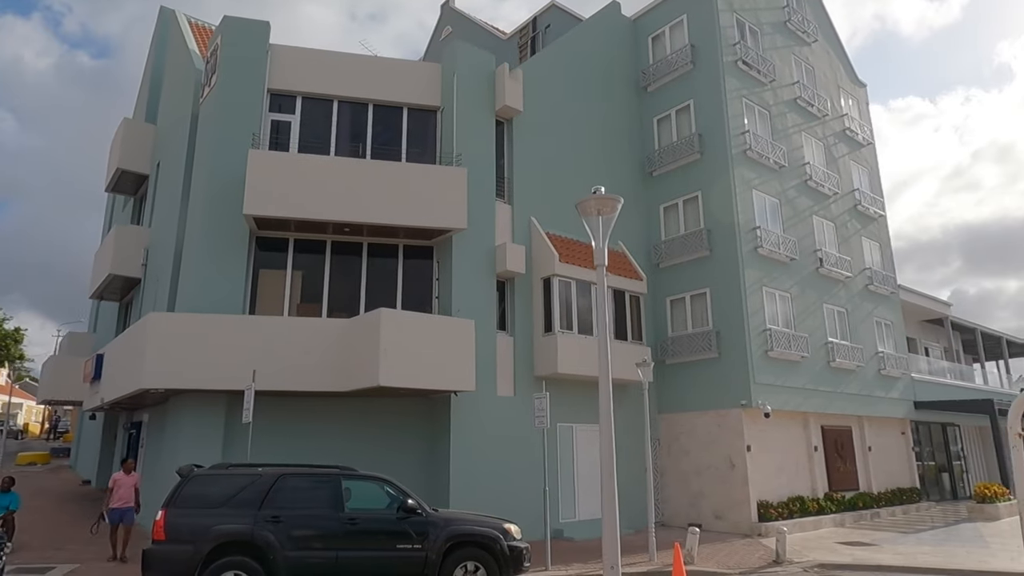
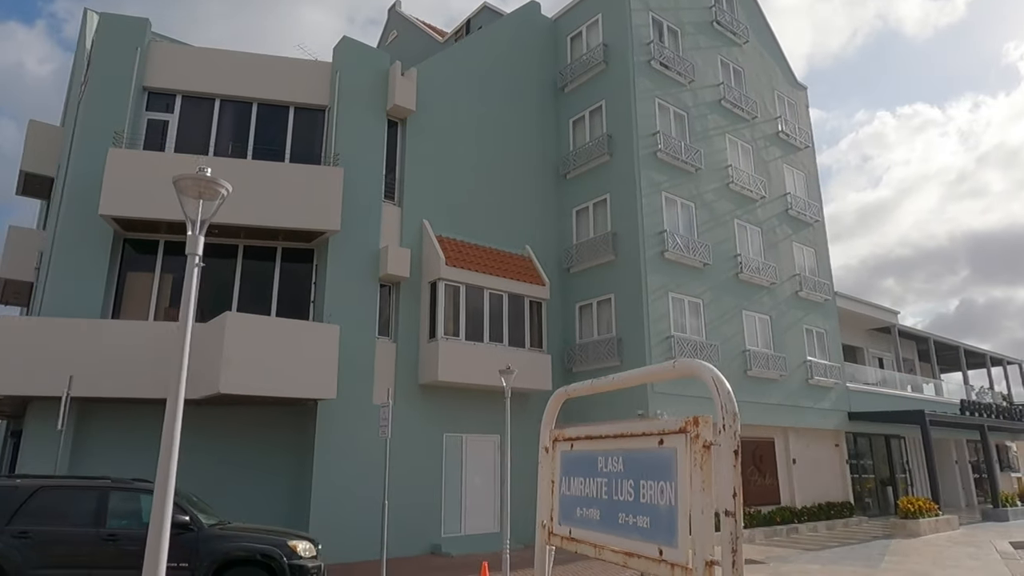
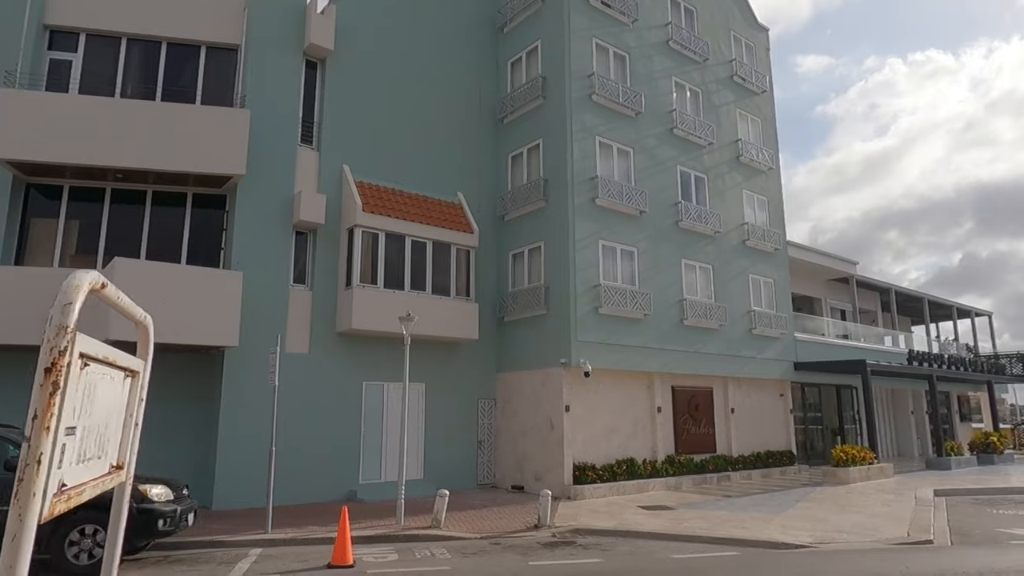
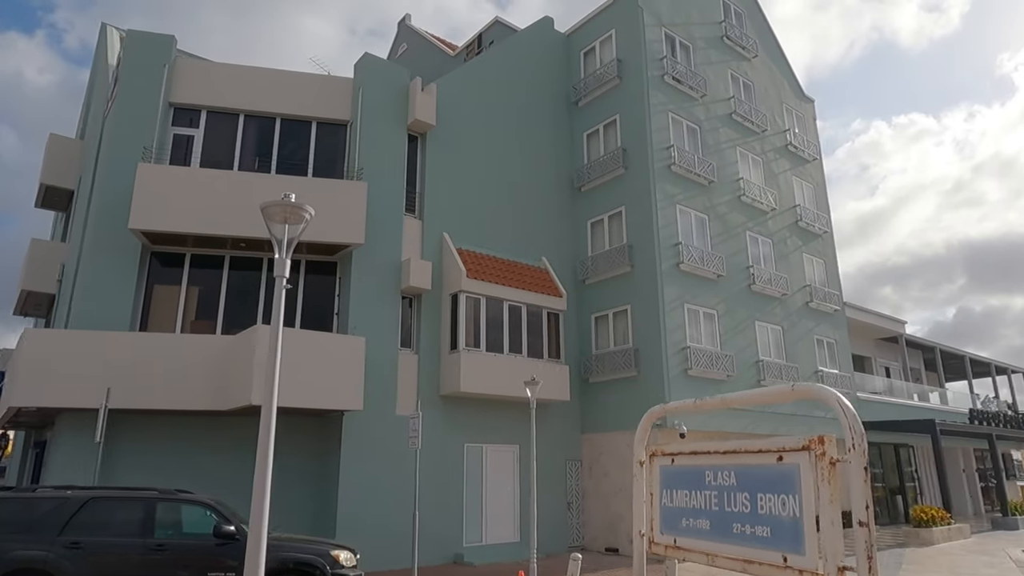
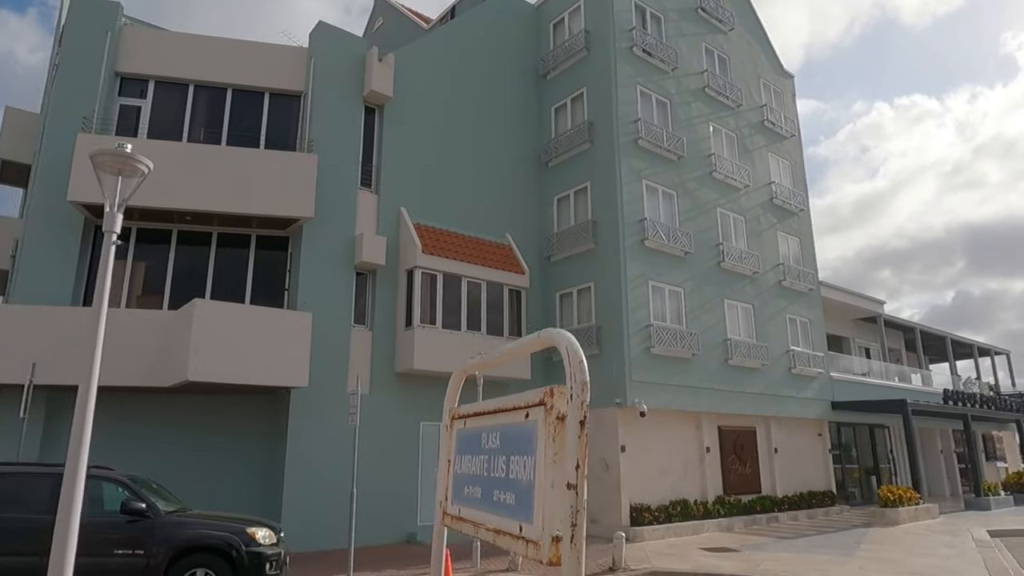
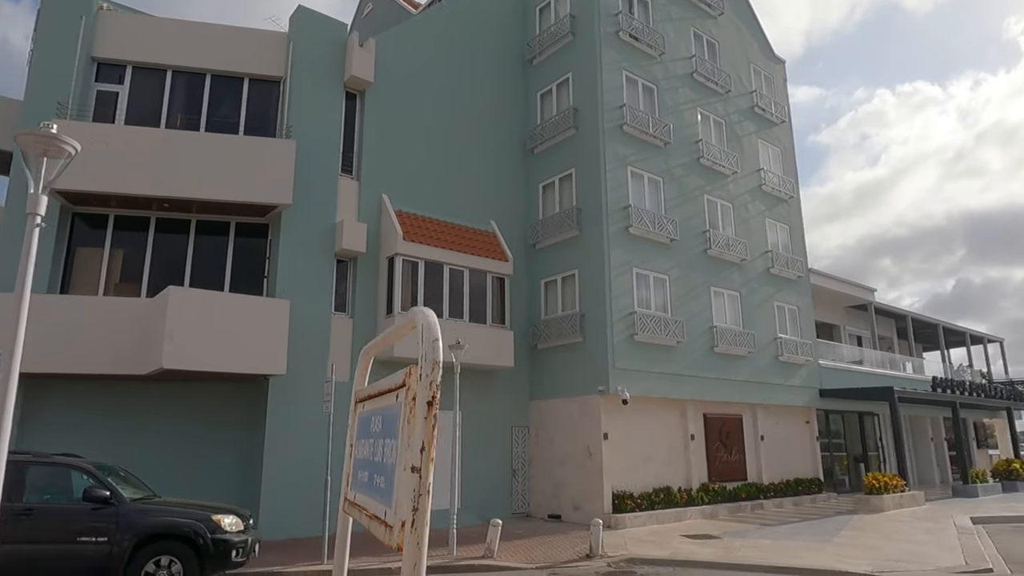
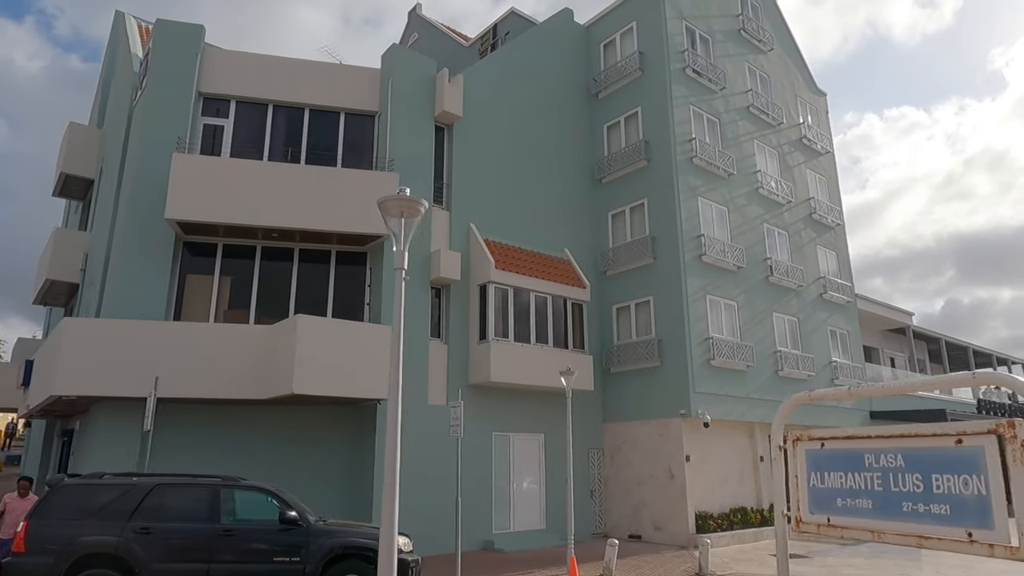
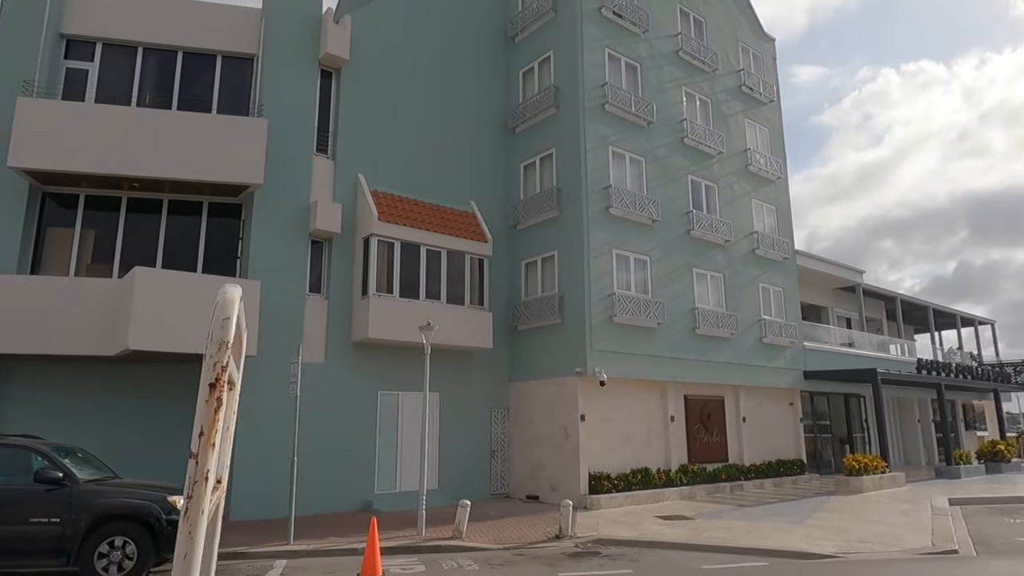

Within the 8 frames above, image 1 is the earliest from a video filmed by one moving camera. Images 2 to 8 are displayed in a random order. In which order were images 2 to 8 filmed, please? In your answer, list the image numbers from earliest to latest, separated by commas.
7, 4, 2, 5, 6, 8, 3
